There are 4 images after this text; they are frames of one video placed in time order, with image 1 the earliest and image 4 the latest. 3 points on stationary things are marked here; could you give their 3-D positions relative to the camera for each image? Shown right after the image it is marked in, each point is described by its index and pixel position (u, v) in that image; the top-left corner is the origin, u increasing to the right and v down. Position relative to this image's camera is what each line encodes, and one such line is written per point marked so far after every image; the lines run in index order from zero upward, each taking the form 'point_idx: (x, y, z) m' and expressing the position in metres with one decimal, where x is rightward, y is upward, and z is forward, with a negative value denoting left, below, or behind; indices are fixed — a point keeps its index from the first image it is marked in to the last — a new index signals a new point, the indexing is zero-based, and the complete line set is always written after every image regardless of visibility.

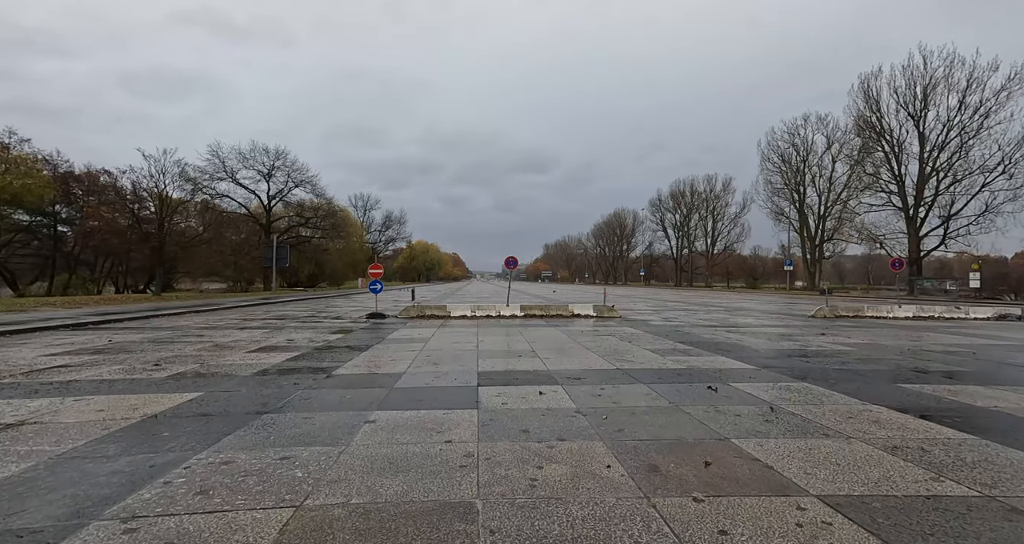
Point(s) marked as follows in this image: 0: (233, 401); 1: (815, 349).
0: (-3.5, -1.6, +5.9) m
1: (+6.4, -1.6, +10.1) m
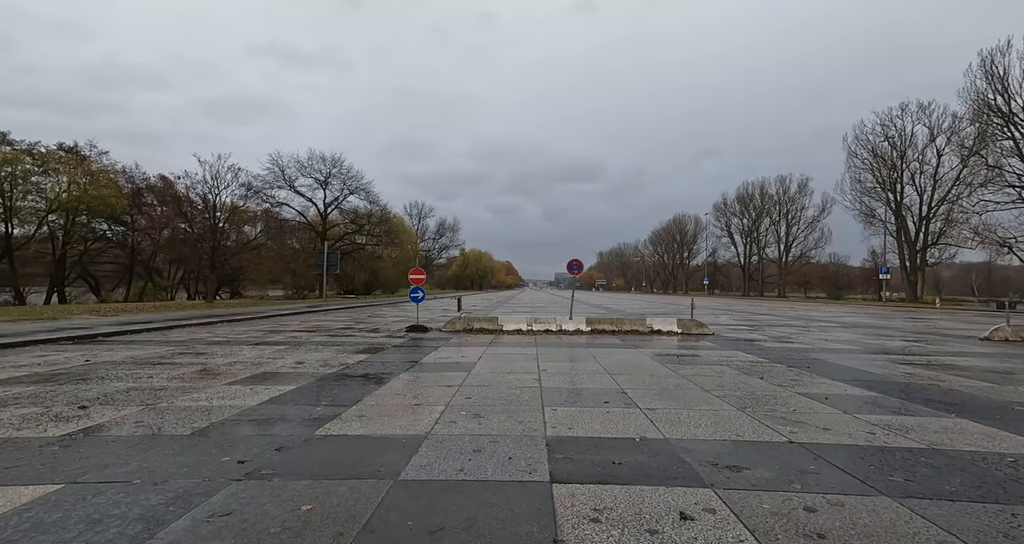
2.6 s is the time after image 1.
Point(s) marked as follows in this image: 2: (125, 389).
0: (-2.8, -1.6, +3.1) m
1: (+7.6, -1.7, +6.2) m
2: (-6.0, -1.8, +7.3) m
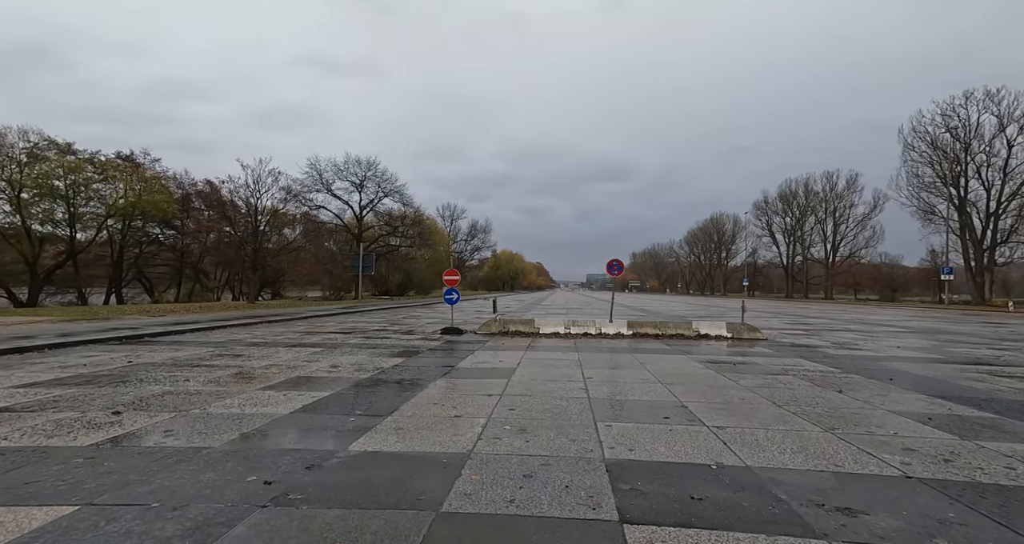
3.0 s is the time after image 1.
0: (-2.4, -1.6, +2.7) m
1: (+8.1, -1.7, +5.1) m
2: (-5.3, -1.8, +7.2) m
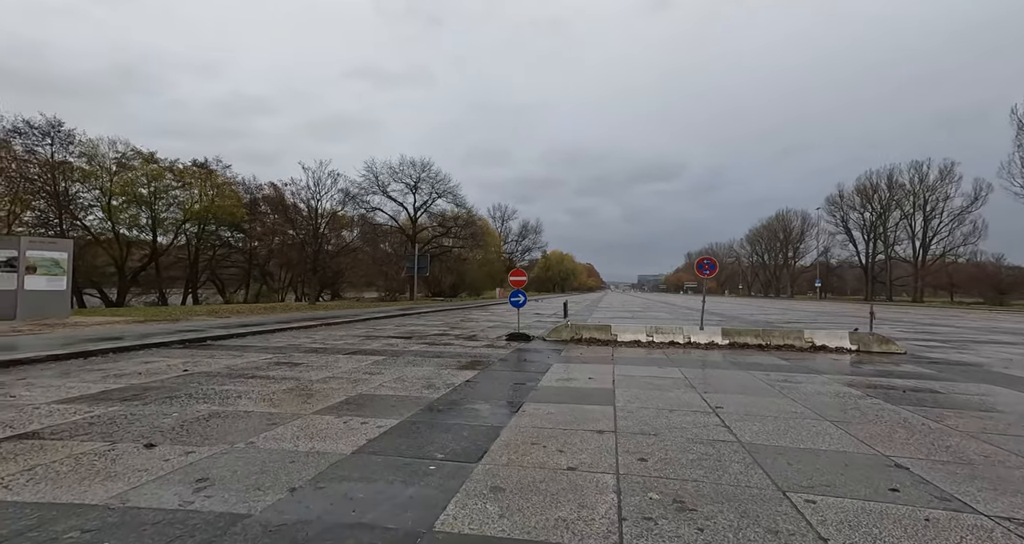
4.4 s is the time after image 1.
0: (-1.5, -1.6, +1.4) m
1: (+9.2, -1.7, +2.6) m
2: (-3.9, -1.8, +6.1) m
